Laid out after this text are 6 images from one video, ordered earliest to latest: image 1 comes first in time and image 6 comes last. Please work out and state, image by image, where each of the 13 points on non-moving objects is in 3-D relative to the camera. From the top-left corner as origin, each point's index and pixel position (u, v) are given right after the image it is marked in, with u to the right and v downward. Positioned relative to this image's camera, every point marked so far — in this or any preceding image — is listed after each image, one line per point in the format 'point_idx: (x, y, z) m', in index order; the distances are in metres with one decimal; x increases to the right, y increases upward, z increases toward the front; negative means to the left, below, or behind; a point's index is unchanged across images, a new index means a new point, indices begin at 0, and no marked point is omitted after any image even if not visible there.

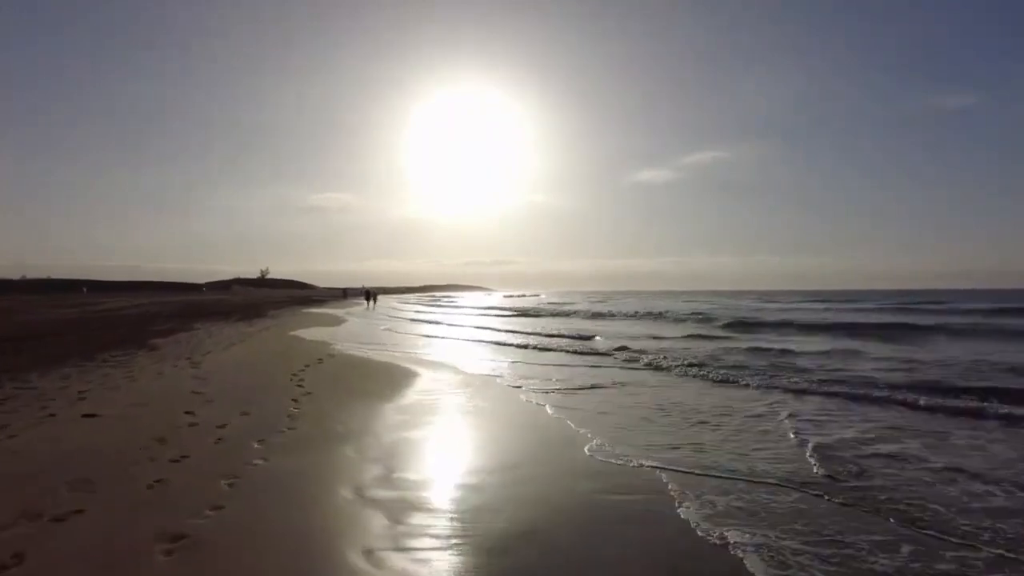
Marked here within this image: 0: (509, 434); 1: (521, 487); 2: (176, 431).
0: (0.0, -1.6, +5.9) m
1: (+0.1, -1.5, +4.2) m
2: (-2.8, -1.2, +4.7) m
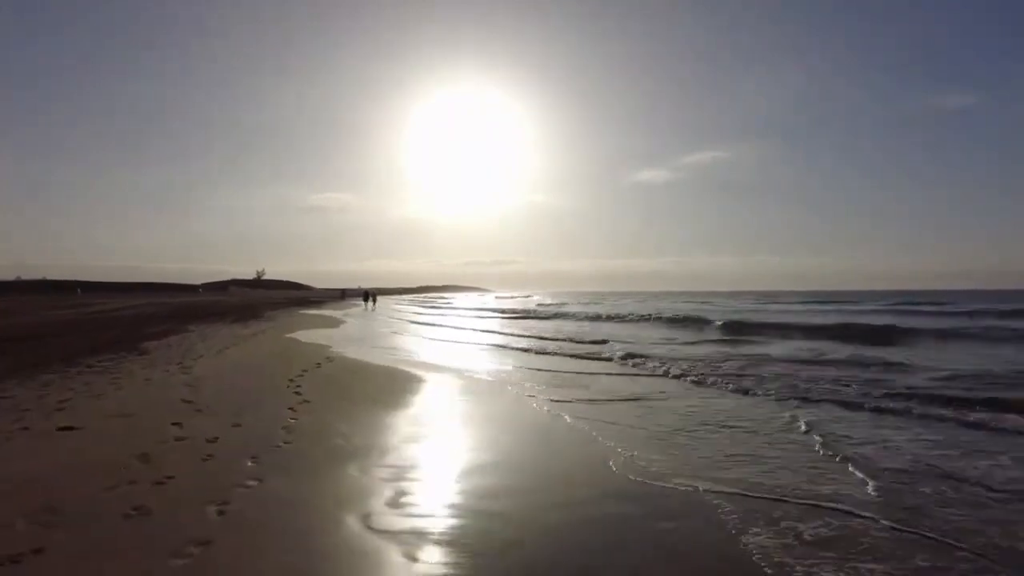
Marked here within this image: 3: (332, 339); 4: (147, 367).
0: (+0.1, -1.6, +5.5) m
1: (+0.2, -1.5, +3.7) m
2: (-2.7, -1.2, +4.3) m
3: (-6.4, -1.8, +19.9) m
4: (-5.4, -1.2, +8.2) m
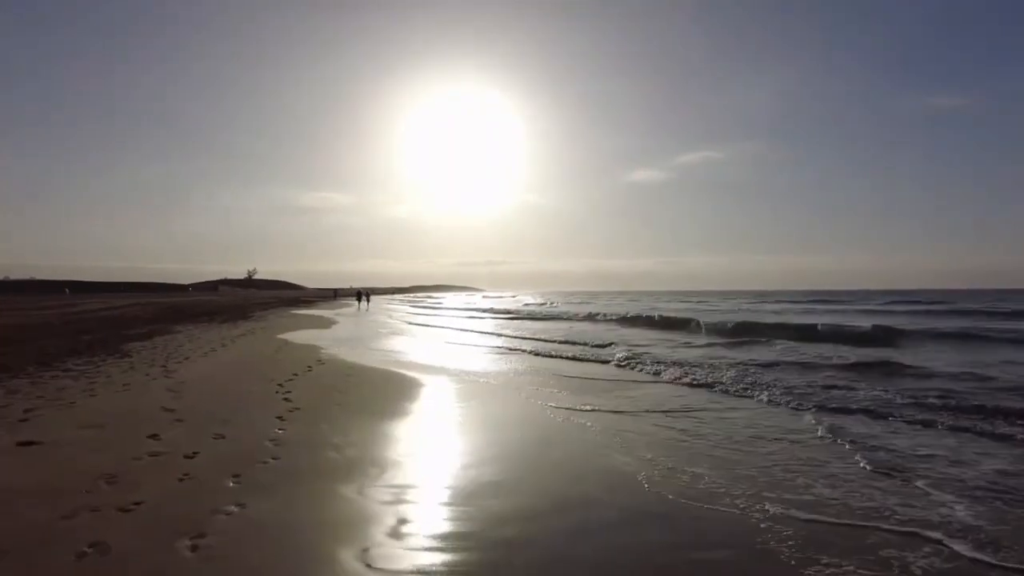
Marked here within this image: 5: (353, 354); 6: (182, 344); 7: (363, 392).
0: (+0.2, -1.6, +5.0) m
1: (+0.3, -1.5, +3.3) m
2: (-2.6, -1.2, +3.8) m
3: (-6.5, -1.8, +19.4) m
4: (-5.3, -1.2, +7.7) m
5: (-5.0, -2.0, +17.4) m
6: (-7.5, -1.3, +12.6) m
7: (-2.5, -1.7, +9.3) m
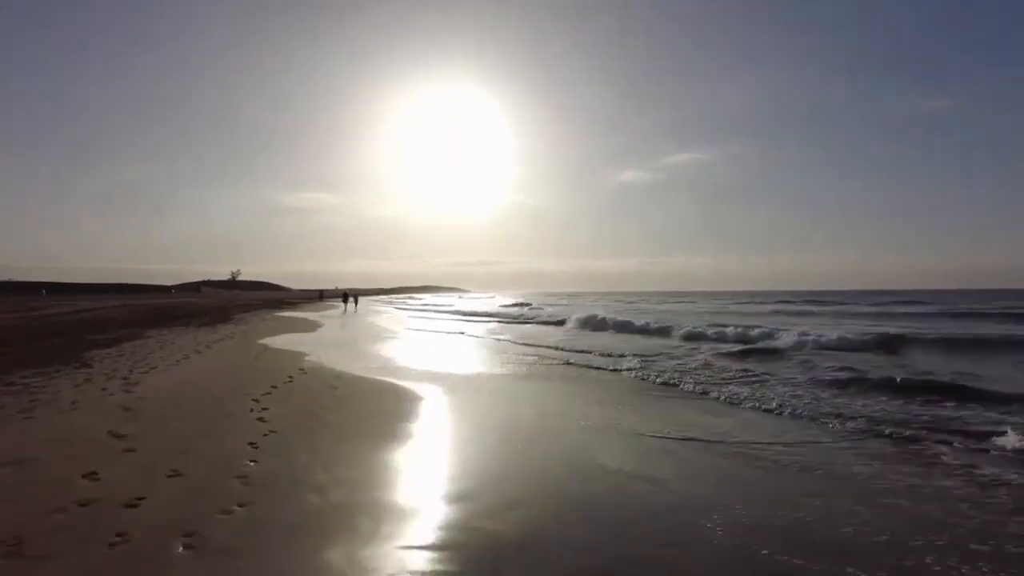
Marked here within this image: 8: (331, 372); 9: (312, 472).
0: (+0.3, -1.6, +4.2) m
1: (+0.5, -1.5, +2.5) m
2: (-2.4, -1.2, +2.9) m
3: (-6.6, -1.8, +18.4) m
4: (-5.3, -1.2, +6.8) m
5: (-5.1, -2.1, +16.5) m
6: (-7.5, -1.3, +11.6) m
7: (-2.4, -1.8, +8.4) m
8: (-3.7, -1.7, +11.3) m
9: (-1.7, -1.4, +4.8) m
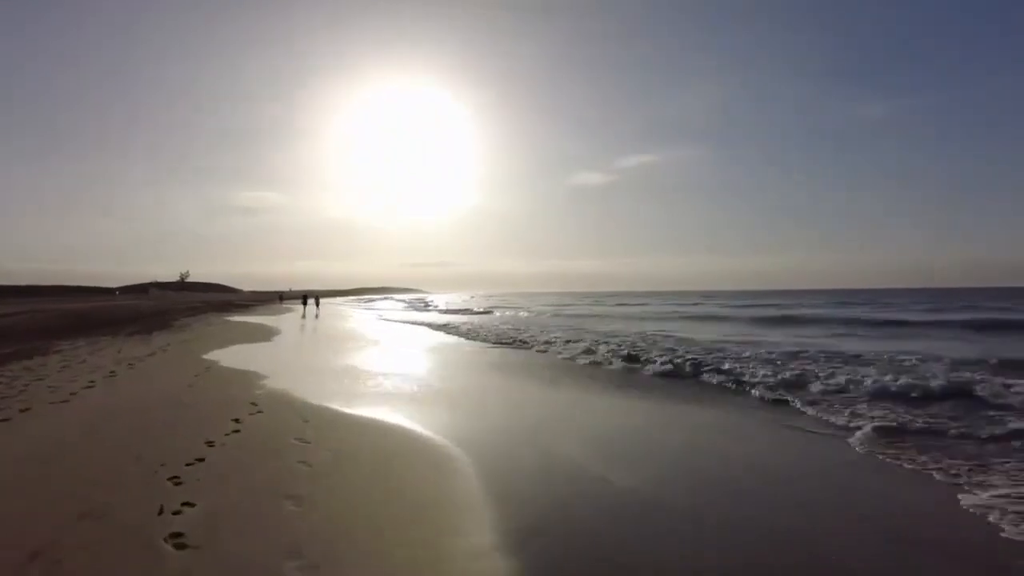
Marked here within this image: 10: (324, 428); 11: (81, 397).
0: (+1.1, -1.5, +1.8) m
1: (+1.4, -1.5, +0.1) m
2: (-1.5, -1.2, +0.3) m
3: (-6.8, -1.8, +15.5) m
4: (-4.6, -1.2, +4.0) m
5: (-5.1, -2.1, +13.7) m
6: (-7.2, -1.3, +8.7) m
7: (-1.9, -1.7, +5.8) m
8: (-3.3, -1.7, +8.6) m
9: (-0.9, -1.4, +2.3) m
10: (-2.5, -1.8, +7.4) m
11: (-5.9, -1.5, +7.7) m
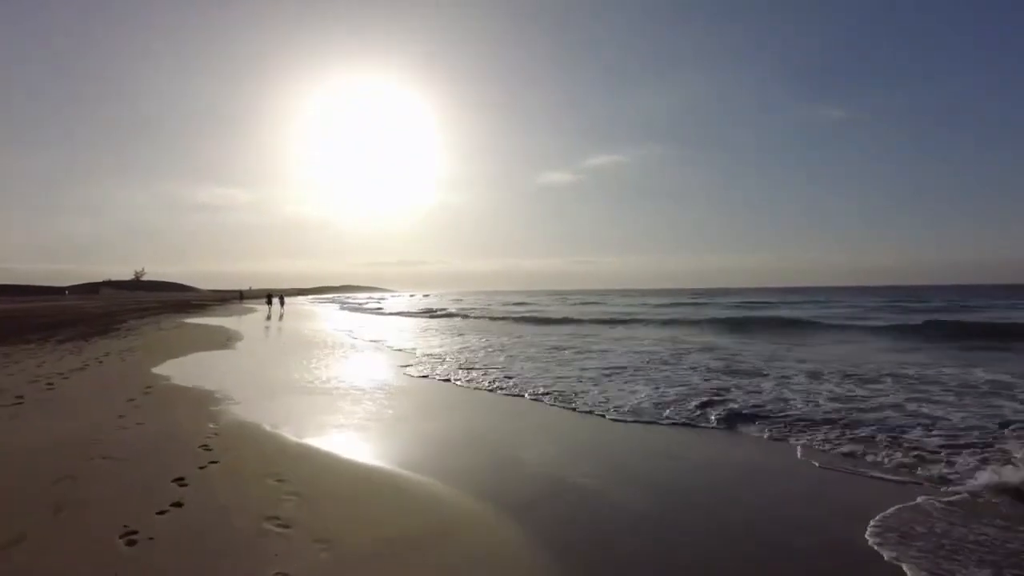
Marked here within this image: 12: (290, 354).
0: (+1.8, -1.5, +0.3) m
1: (+2.2, -1.5, -1.4) m
2: (-0.7, -1.2, -1.3) m
3: (-6.9, -1.8, +13.5) m
4: (-4.0, -1.2, +2.1) m
5: (-5.1, -2.1, +11.8) m
6: (-6.9, -1.3, +6.7) m
7: (-1.4, -1.7, +4.1) m
8: (-3.0, -1.7, +6.8) m
9: (-0.3, -1.4, +0.6) m
10: (-2.2, -1.8, +5.7) m
11: (-5.6, -1.5, +5.8) m
12: (-5.7, -2.0, +15.1) m
